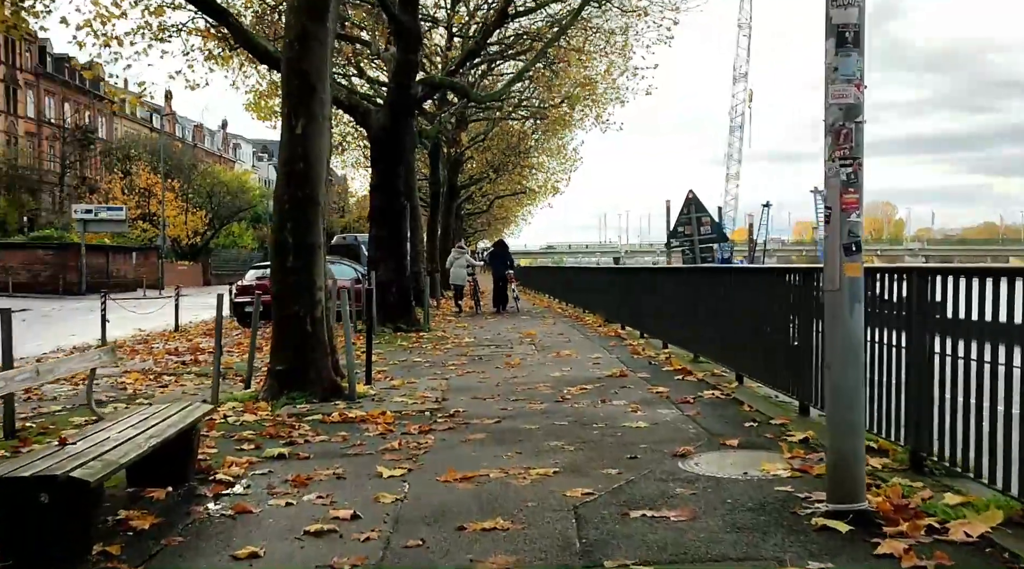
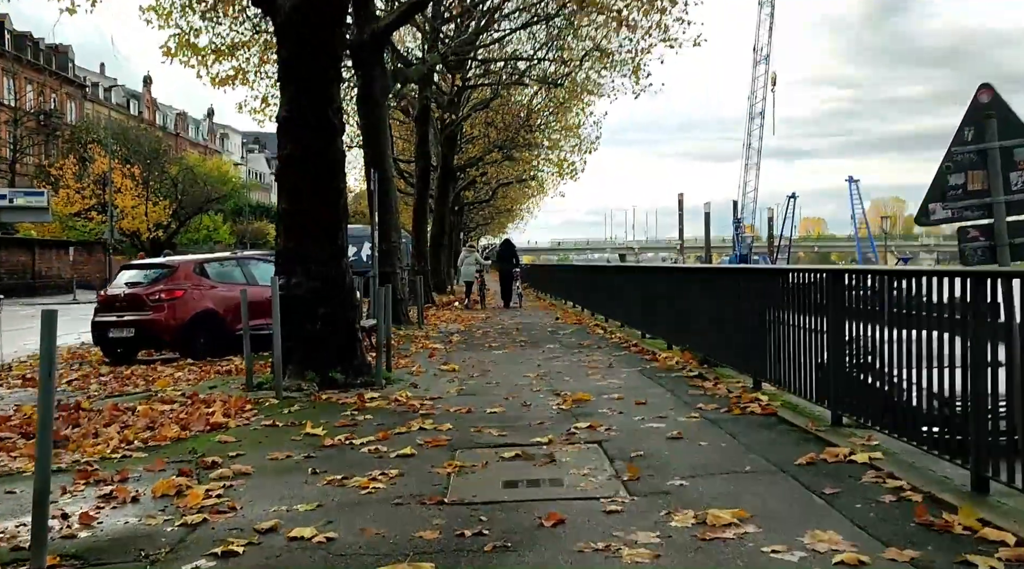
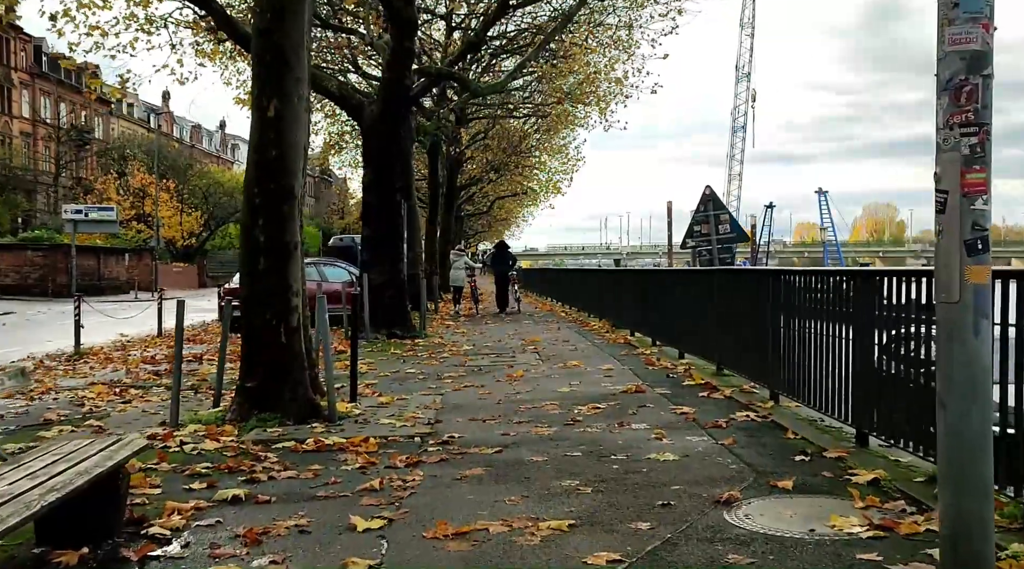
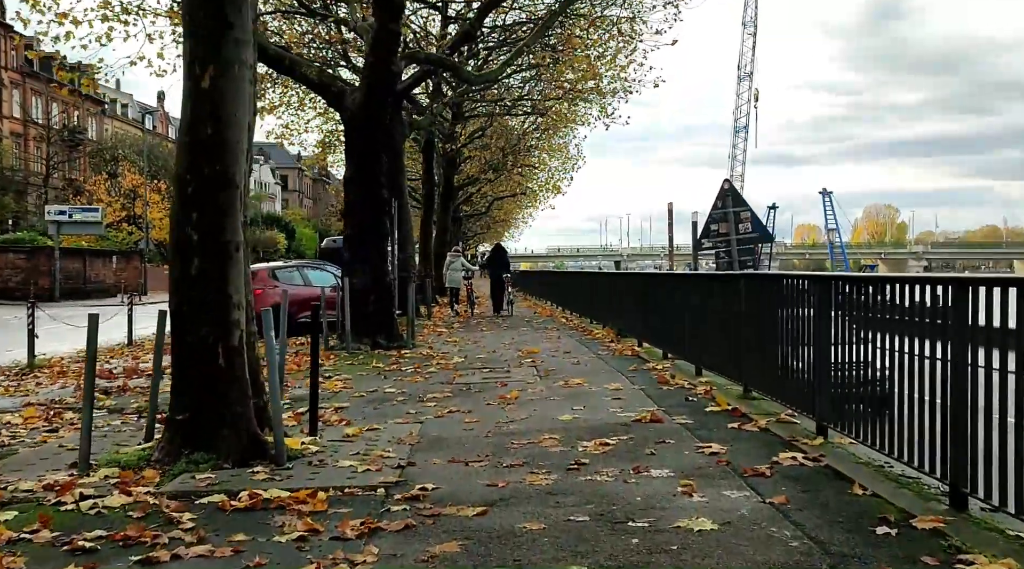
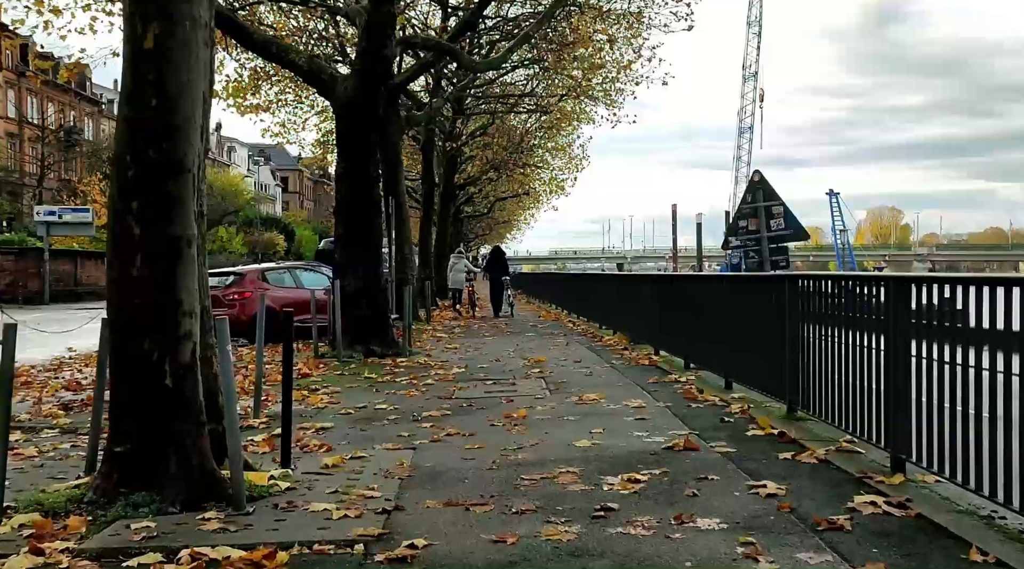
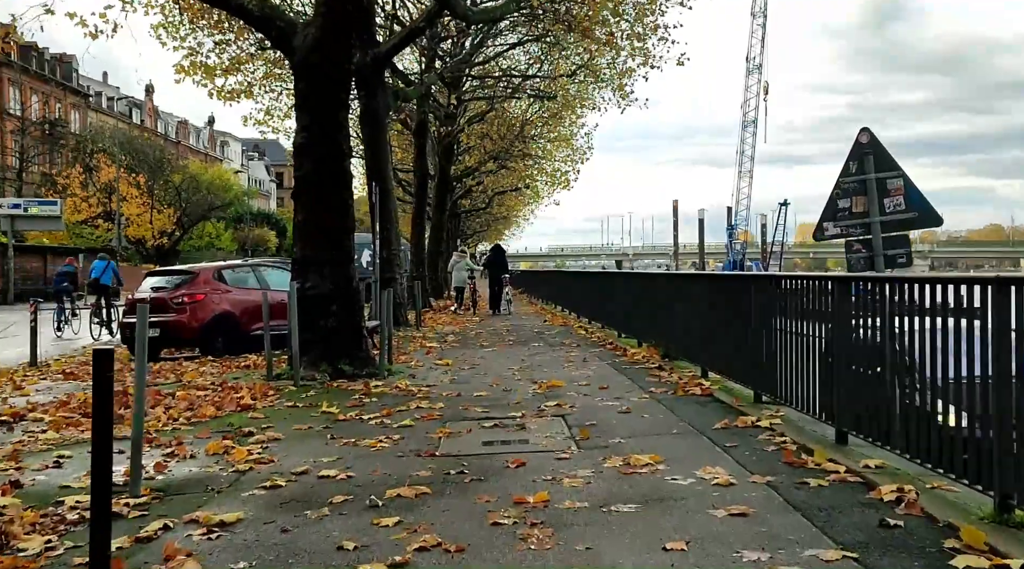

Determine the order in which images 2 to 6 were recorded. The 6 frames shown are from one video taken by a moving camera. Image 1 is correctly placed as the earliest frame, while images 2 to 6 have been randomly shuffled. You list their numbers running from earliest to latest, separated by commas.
3, 4, 5, 6, 2
